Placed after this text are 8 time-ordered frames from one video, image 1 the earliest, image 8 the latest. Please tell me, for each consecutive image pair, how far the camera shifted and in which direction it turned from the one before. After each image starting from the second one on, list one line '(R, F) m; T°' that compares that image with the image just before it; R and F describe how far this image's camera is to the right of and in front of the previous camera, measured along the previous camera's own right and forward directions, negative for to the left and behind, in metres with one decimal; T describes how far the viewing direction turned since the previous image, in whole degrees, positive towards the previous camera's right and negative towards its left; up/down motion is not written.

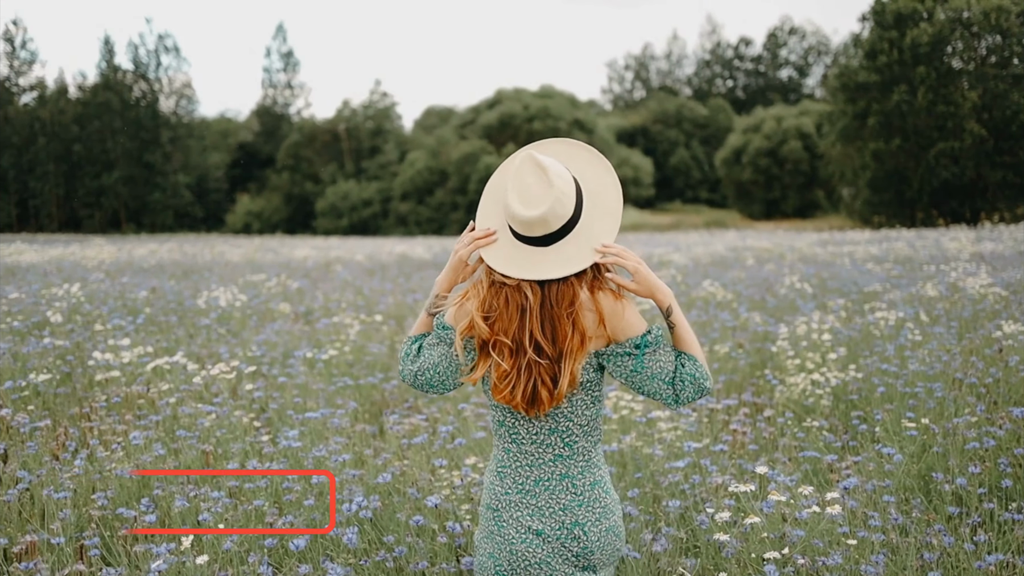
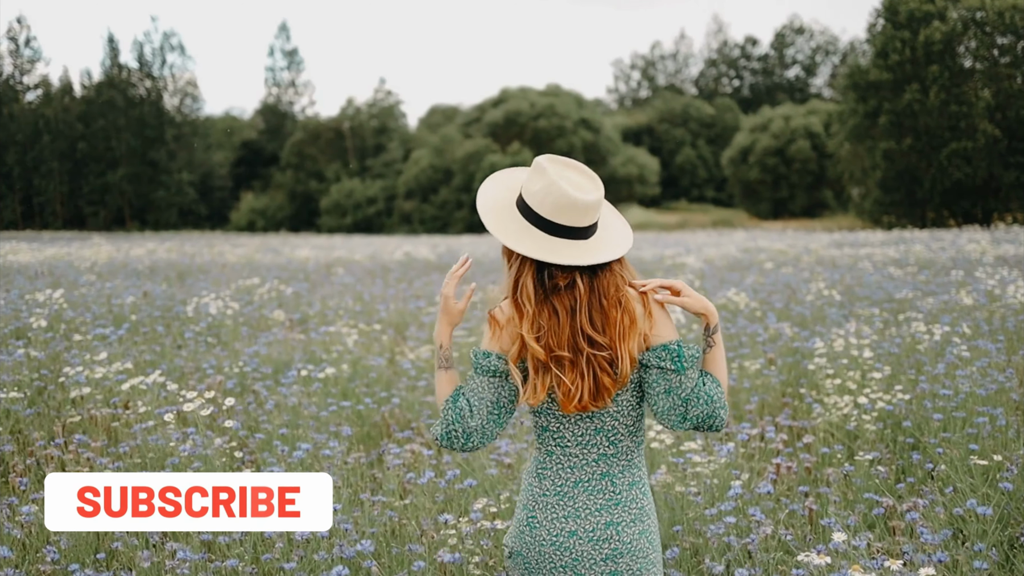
(0.0, +0.5) m; 0°
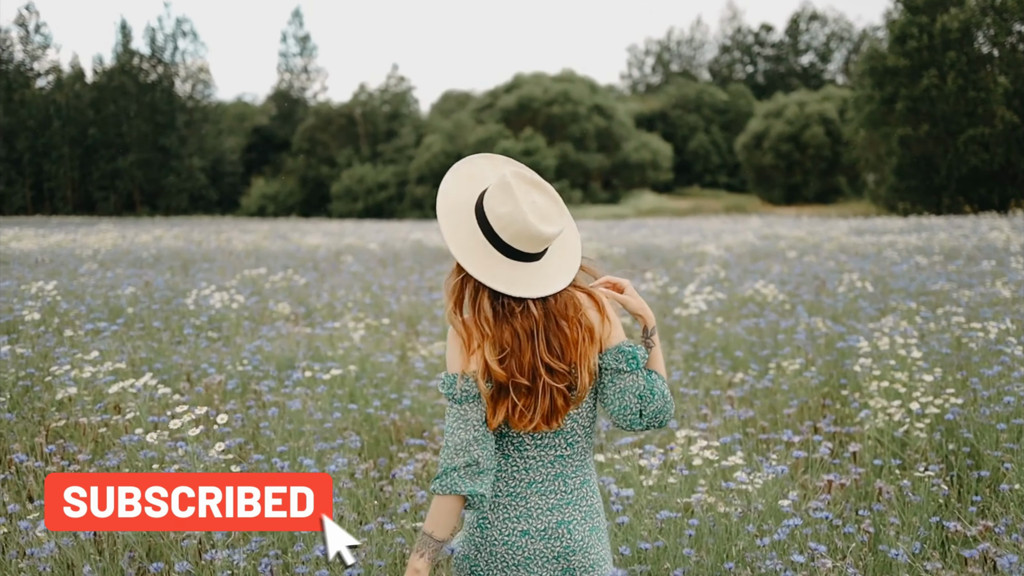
(0.0, +0.4) m; 0°
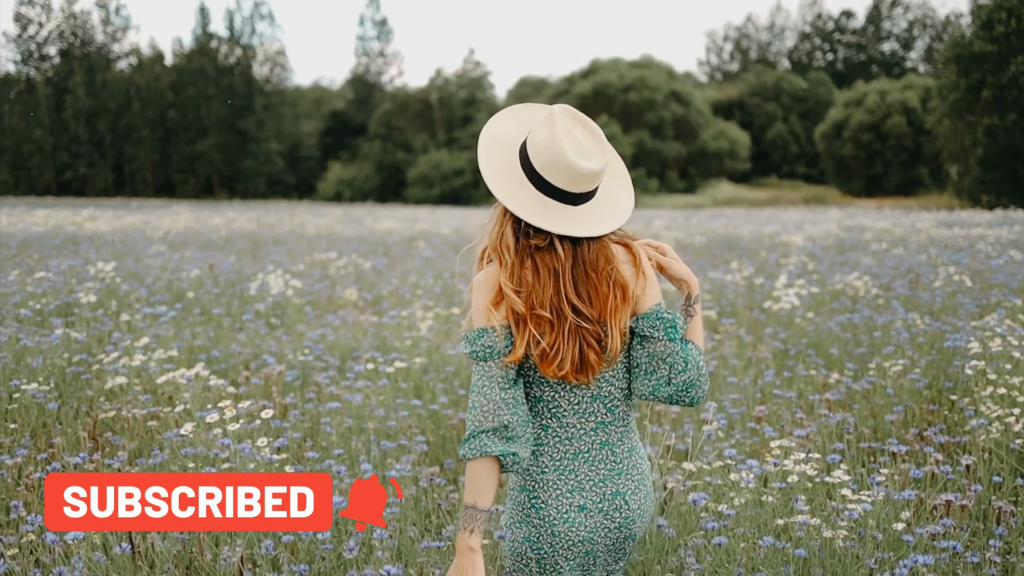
(0.0, +0.3) m; -3°
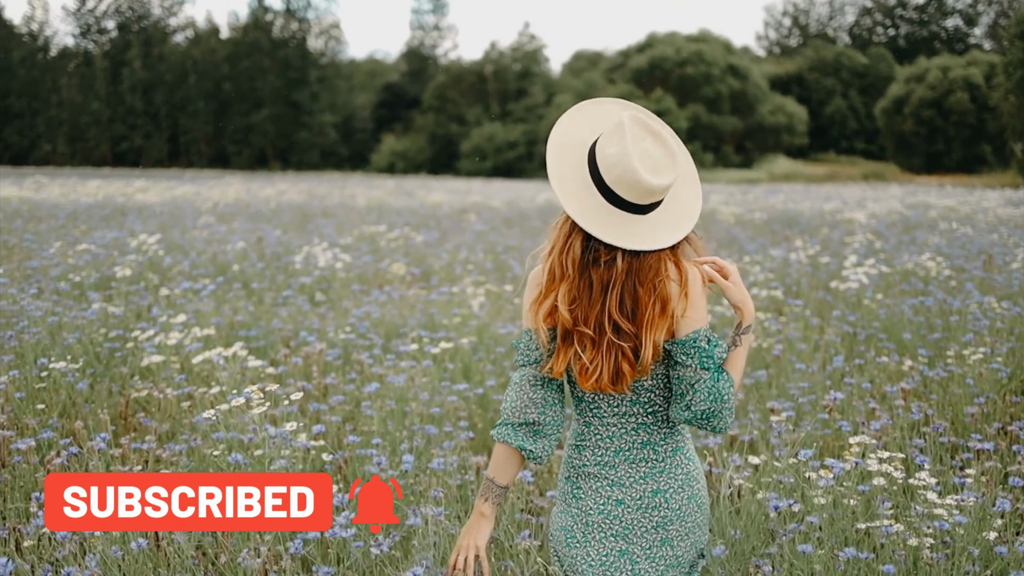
(0.0, +0.3) m; -2°
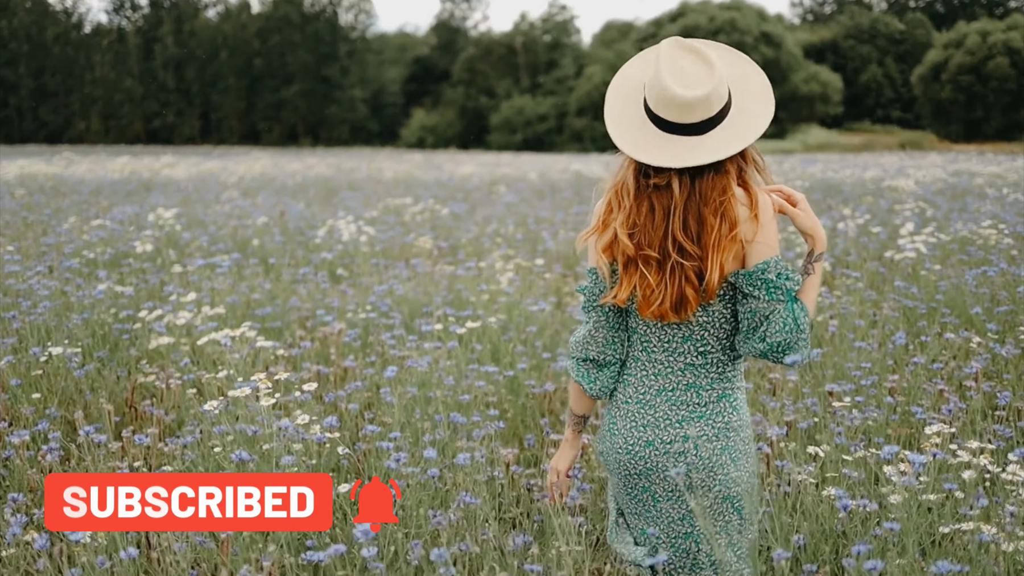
(0.0, +0.3) m; -1°
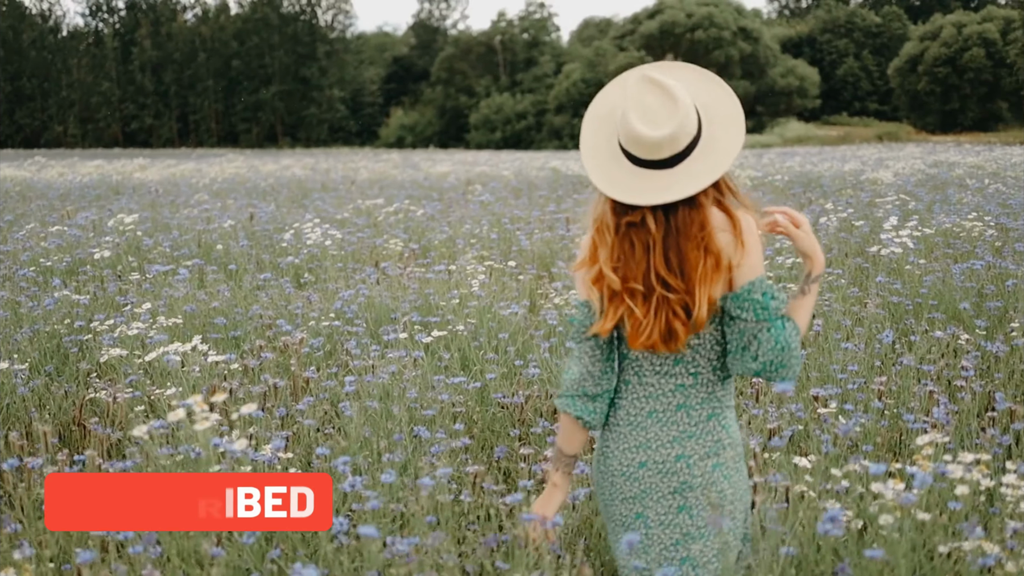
(0.0, +0.2) m; +1°
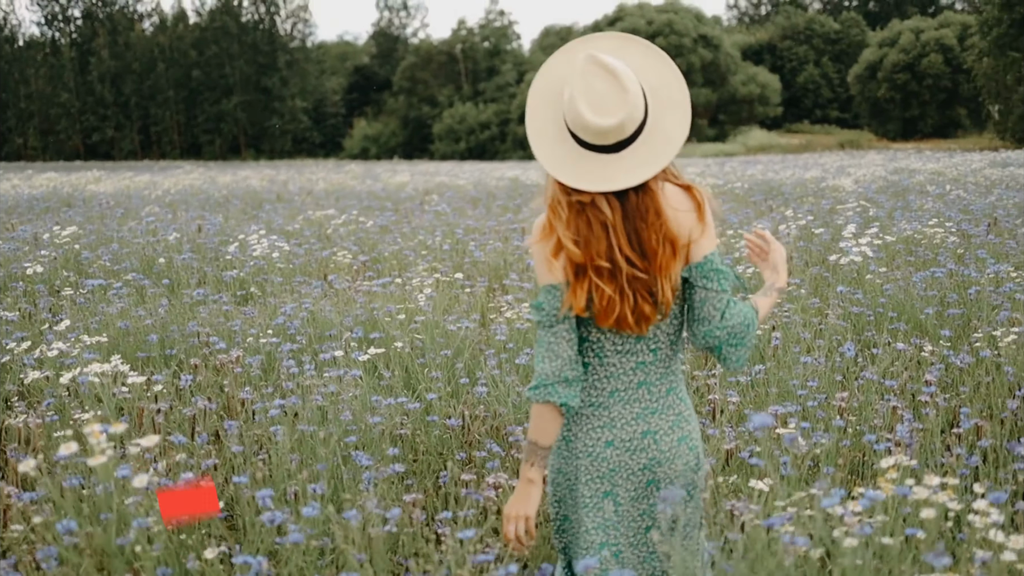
(0.0, +0.2) m; +1°
